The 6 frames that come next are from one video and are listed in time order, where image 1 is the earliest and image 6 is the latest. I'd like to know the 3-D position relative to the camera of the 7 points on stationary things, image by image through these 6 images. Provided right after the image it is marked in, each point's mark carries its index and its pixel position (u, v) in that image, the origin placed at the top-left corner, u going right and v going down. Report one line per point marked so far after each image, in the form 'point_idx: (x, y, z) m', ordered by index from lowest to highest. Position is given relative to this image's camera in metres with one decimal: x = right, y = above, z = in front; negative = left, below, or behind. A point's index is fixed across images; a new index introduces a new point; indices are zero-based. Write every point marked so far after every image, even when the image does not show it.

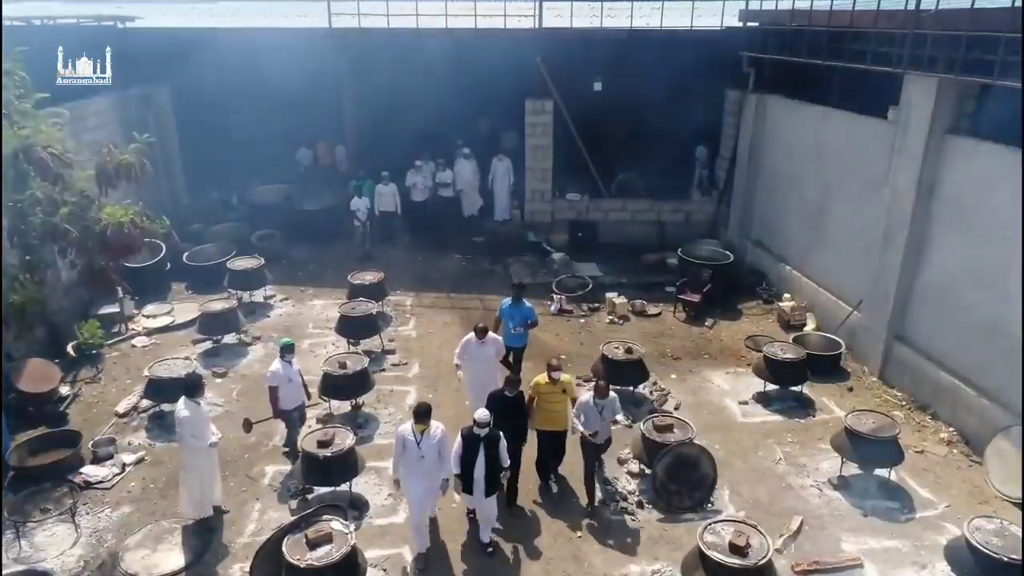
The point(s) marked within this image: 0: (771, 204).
0: (+5.0, +1.6, +13.7) m
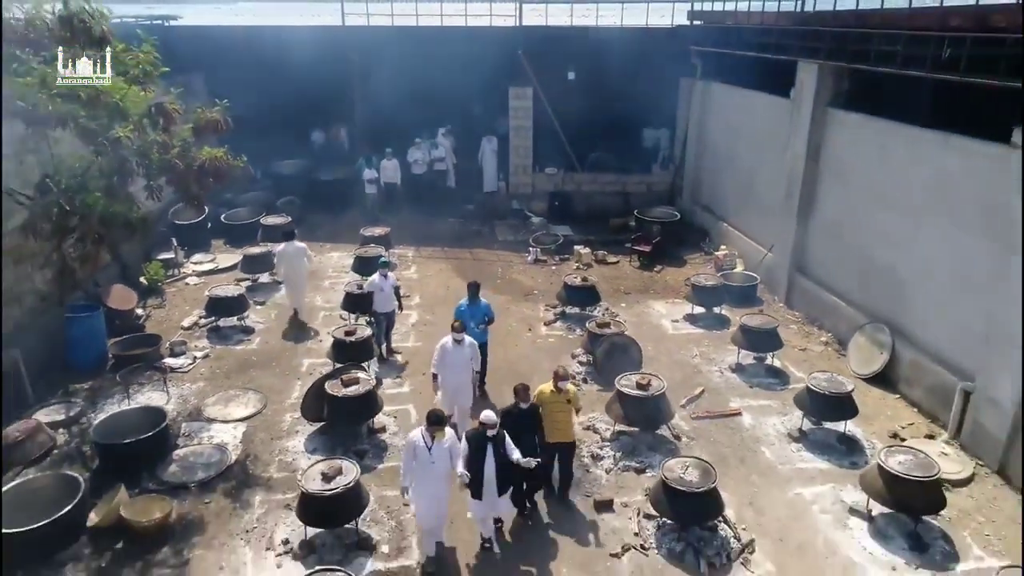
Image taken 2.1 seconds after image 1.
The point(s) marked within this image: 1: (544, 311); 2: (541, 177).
0: (+4.6, +2.6, +16.4) m
1: (+0.6, -0.4, +13.0) m
2: (+0.8, +2.9, +18.8) m
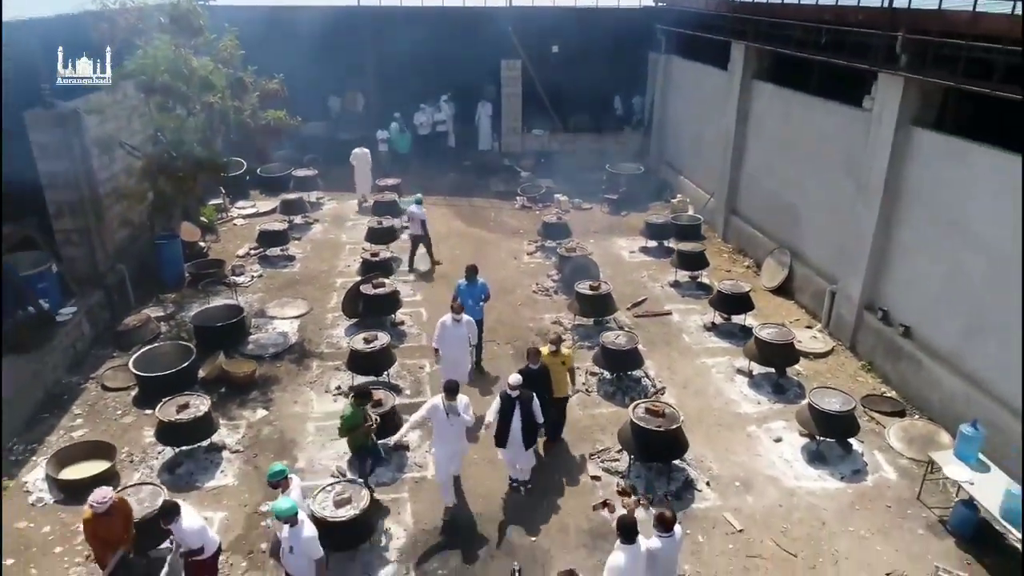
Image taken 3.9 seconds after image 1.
0: (+4.4, +4.2, +19.4) m
1: (+0.3, +1.0, +16.1) m
2: (+0.5, +4.6, +21.8) m
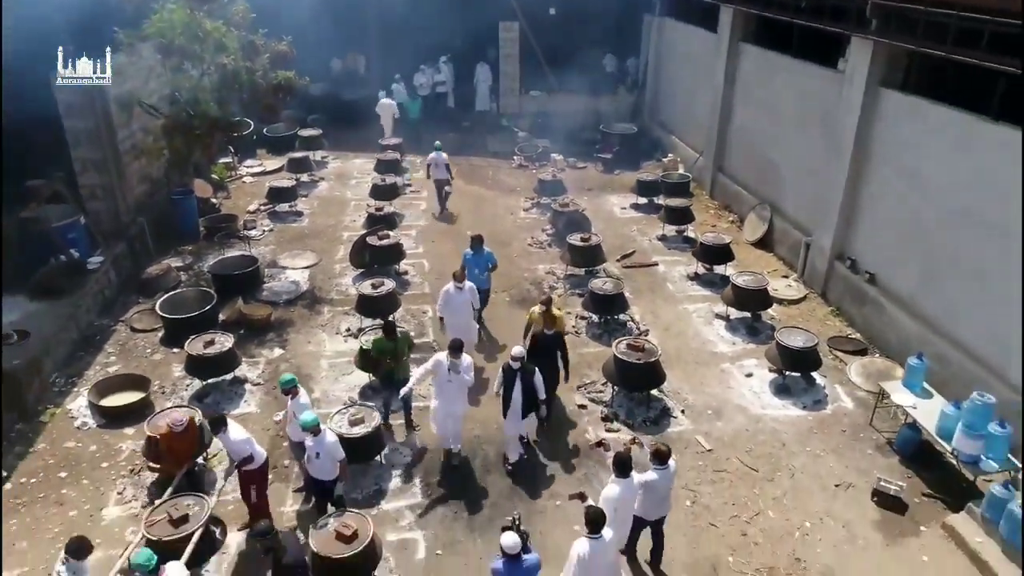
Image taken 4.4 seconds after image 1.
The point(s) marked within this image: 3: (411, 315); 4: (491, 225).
0: (+4.3, +5.4, +20.0) m
1: (+0.3, +2.1, +17.0) m
2: (+0.5, +5.9, +22.4) m
3: (-1.7, -0.5, +12.1) m
4: (-0.5, +1.4, +15.7) m
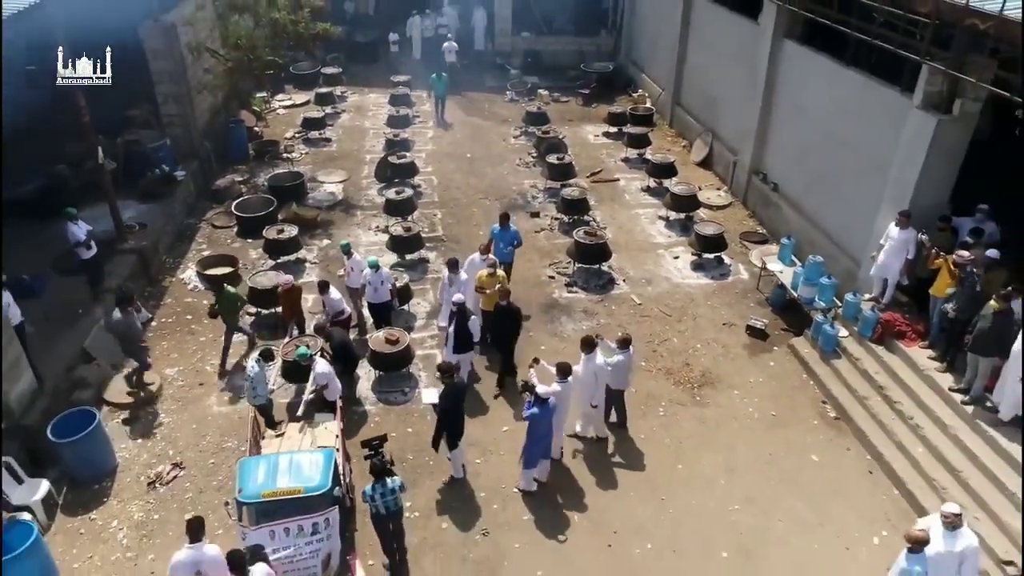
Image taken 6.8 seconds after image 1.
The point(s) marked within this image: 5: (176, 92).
0: (+4.1, +8.1, +23.1) m
1: (0.0, +4.5, +20.3) m
2: (+0.2, +8.8, +25.4) m
3: (-1.9, +1.6, +15.7) m
4: (-0.7, +3.7, +19.1) m
5: (-7.5, +4.4, +15.9) m
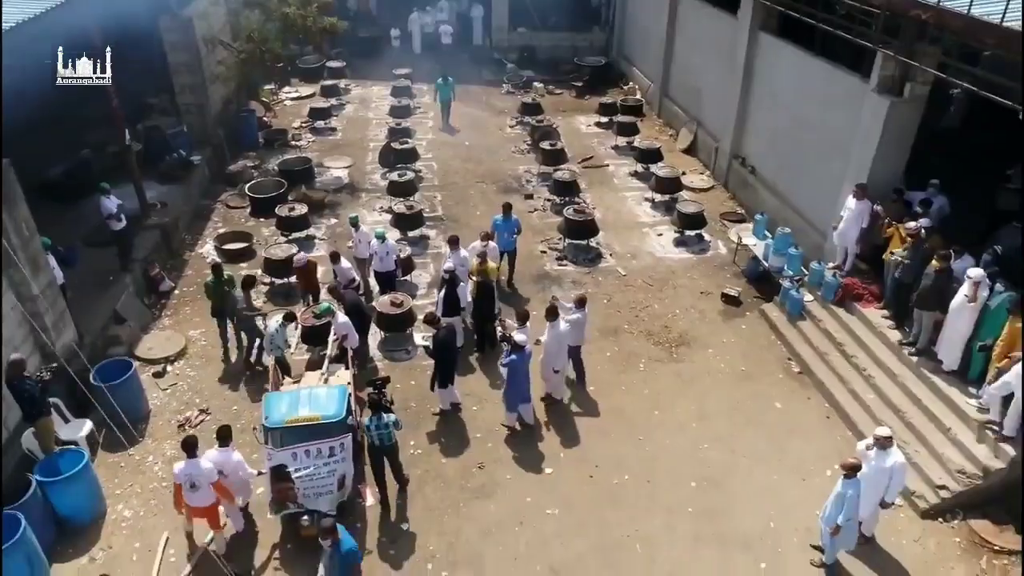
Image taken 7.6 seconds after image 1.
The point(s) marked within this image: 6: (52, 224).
0: (+3.9, +8.7, +24.2) m
1: (-0.1, +5.0, +21.4) m
2: (+0.1, +9.4, +26.5) m
3: (-2.0, +2.1, +16.8) m
4: (-0.8, +4.2, +20.2) m
5: (-7.6, +4.9, +16.9) m
6: (-9.0, +1.3, +14.0) m
